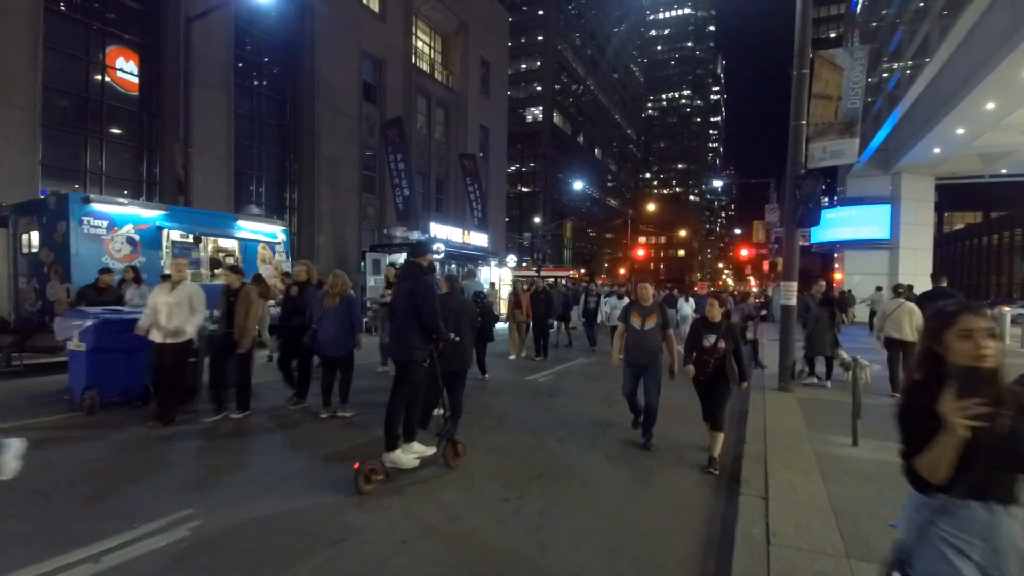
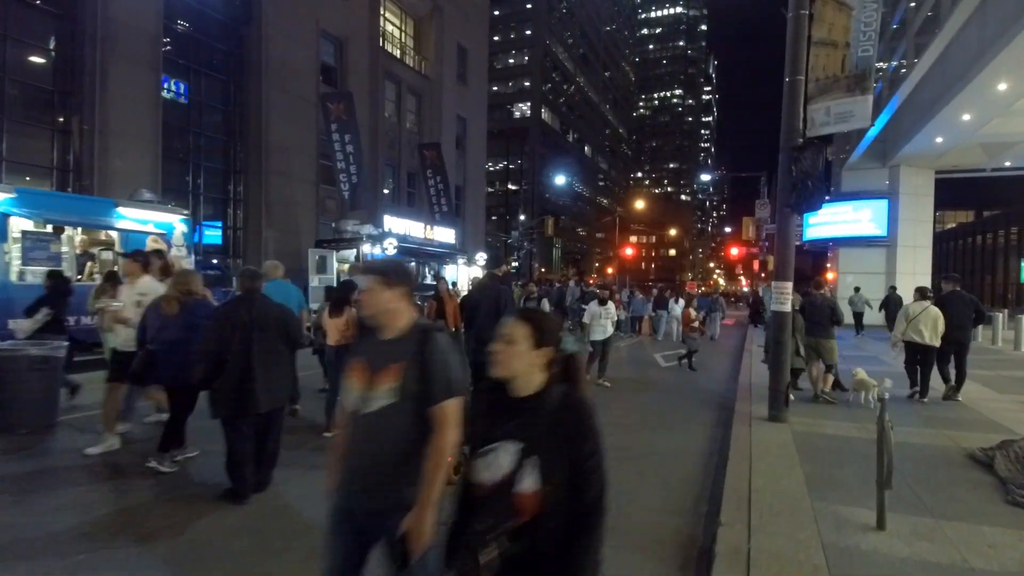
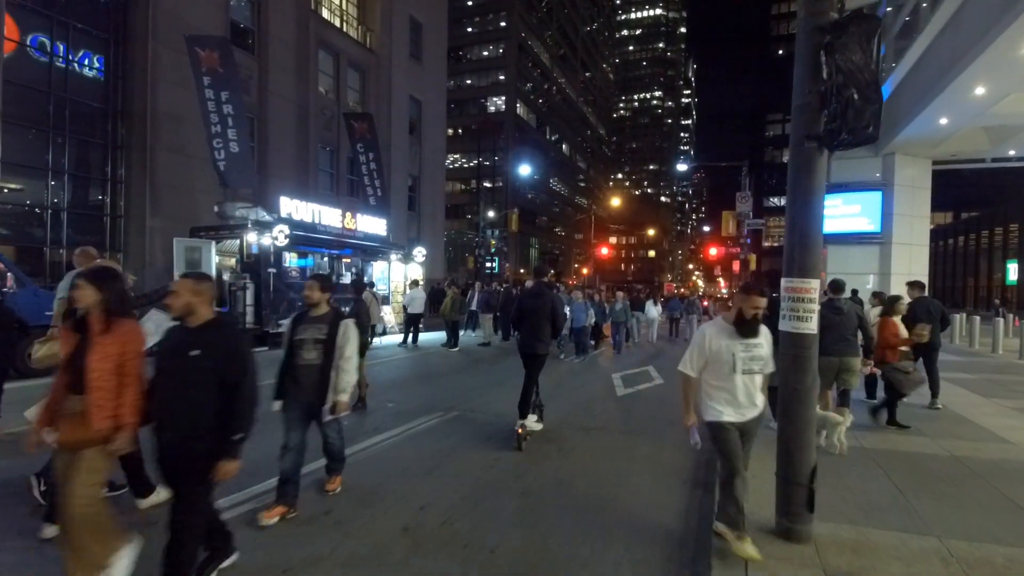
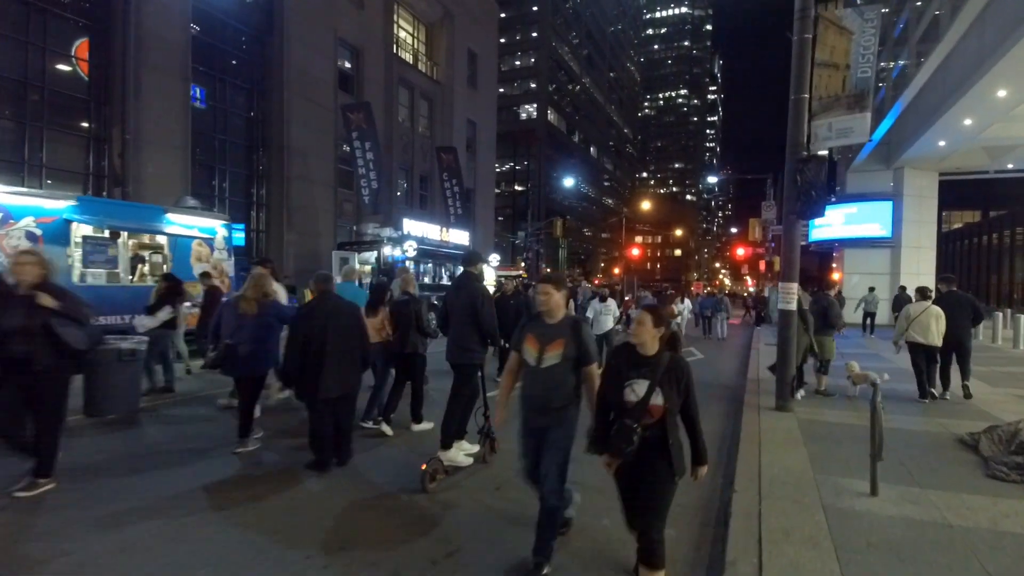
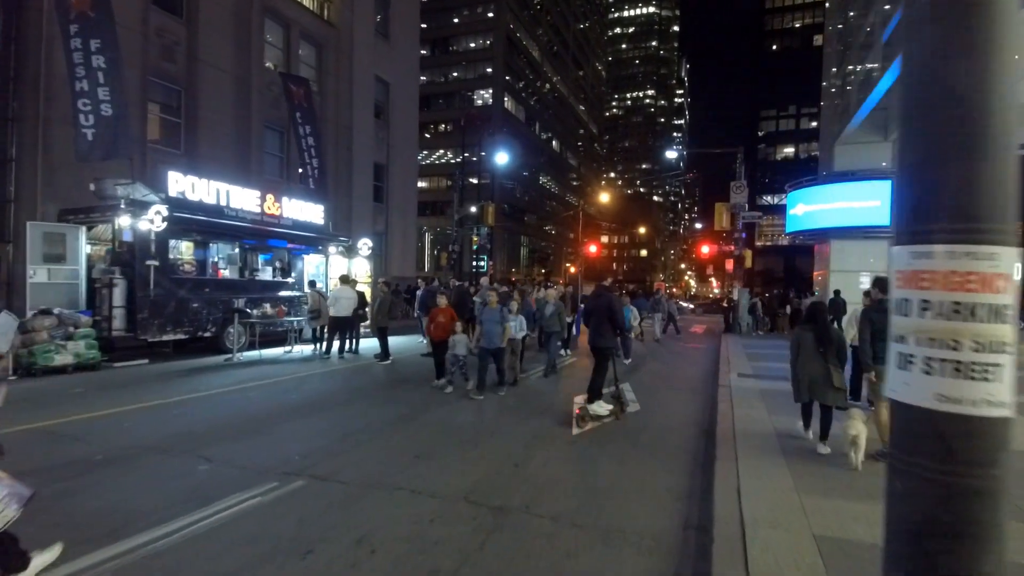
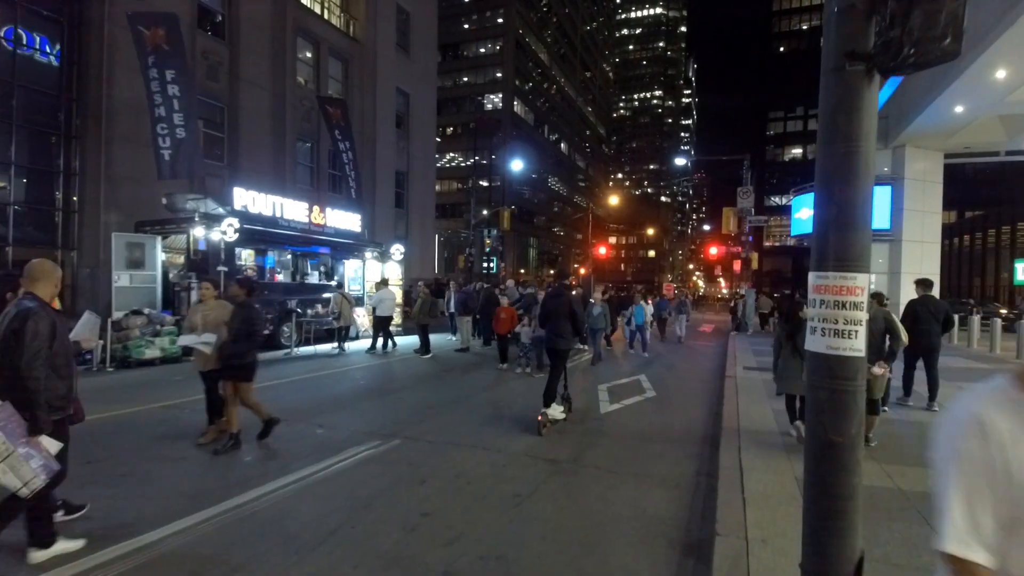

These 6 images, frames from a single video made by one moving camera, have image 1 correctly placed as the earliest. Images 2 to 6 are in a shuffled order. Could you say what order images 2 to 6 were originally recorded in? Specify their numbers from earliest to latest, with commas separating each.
4, 2, 3, 6, 5
